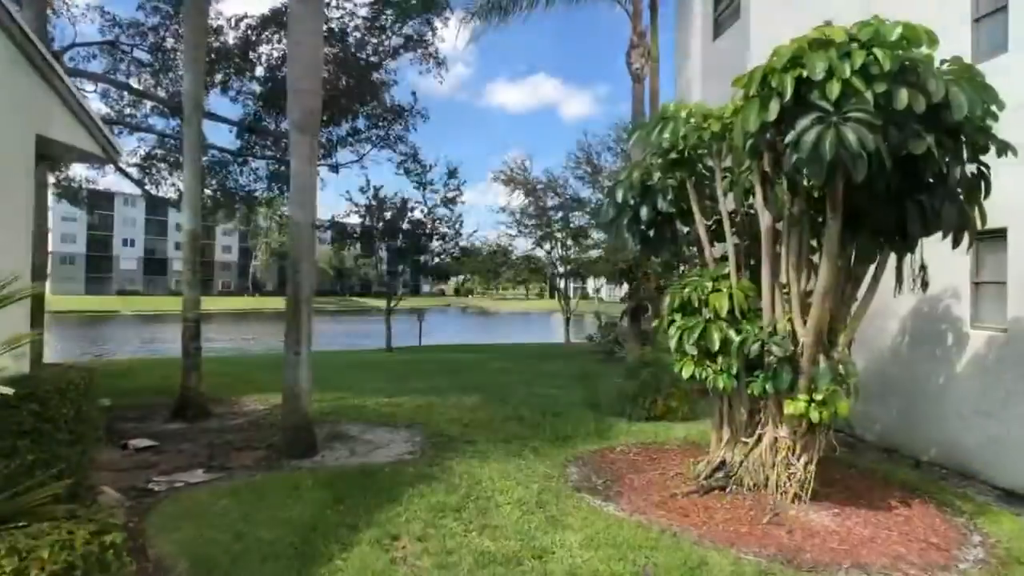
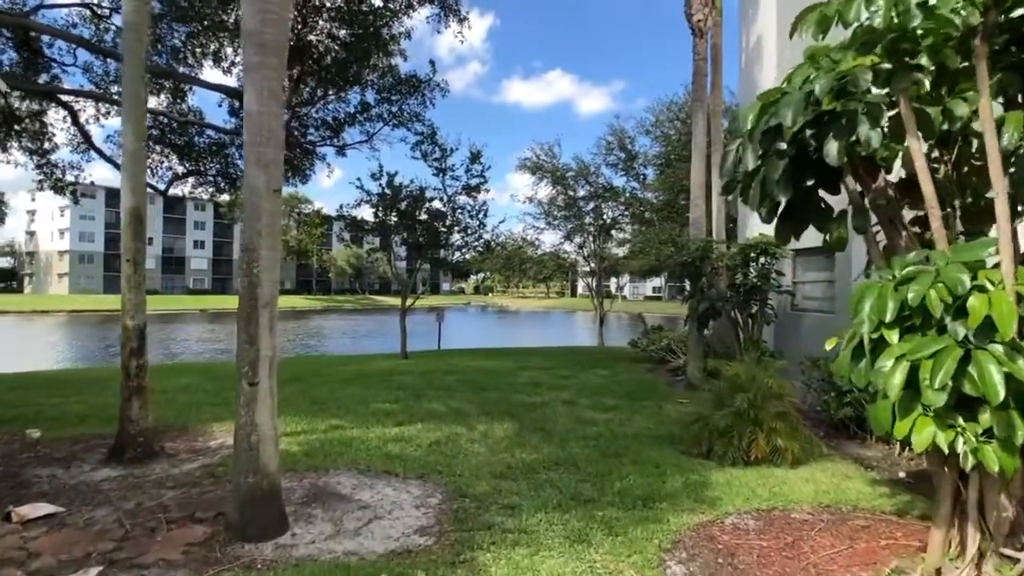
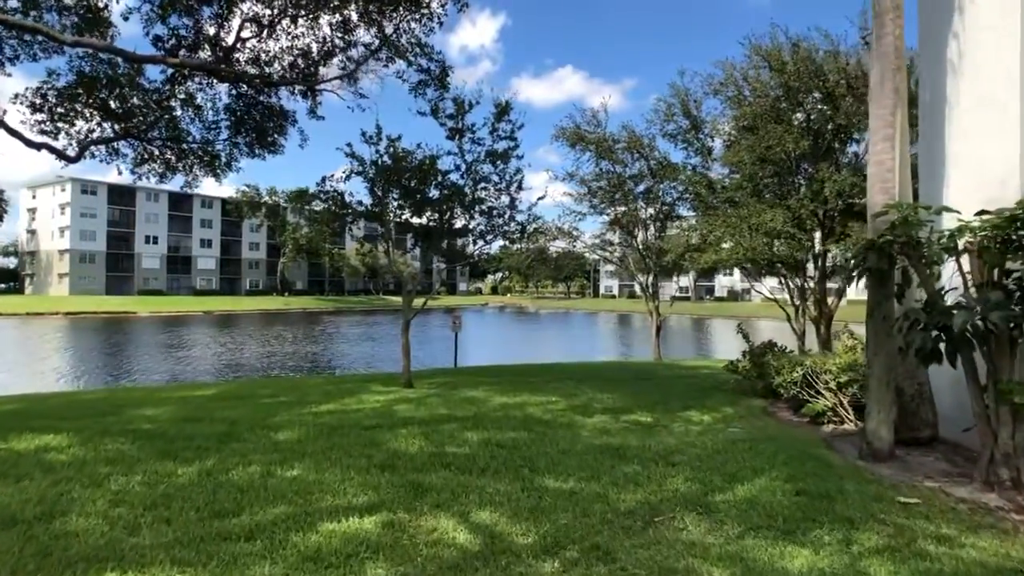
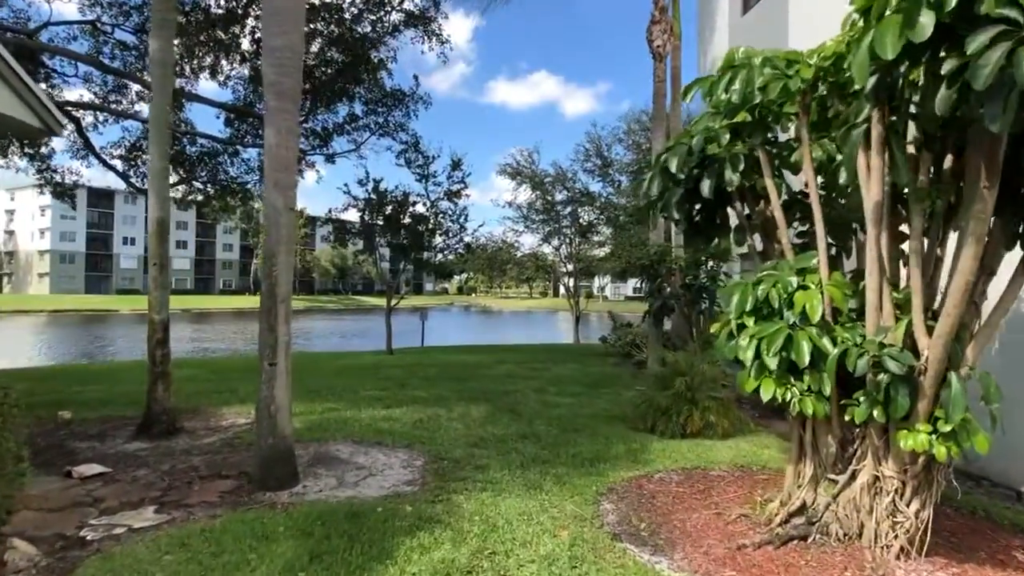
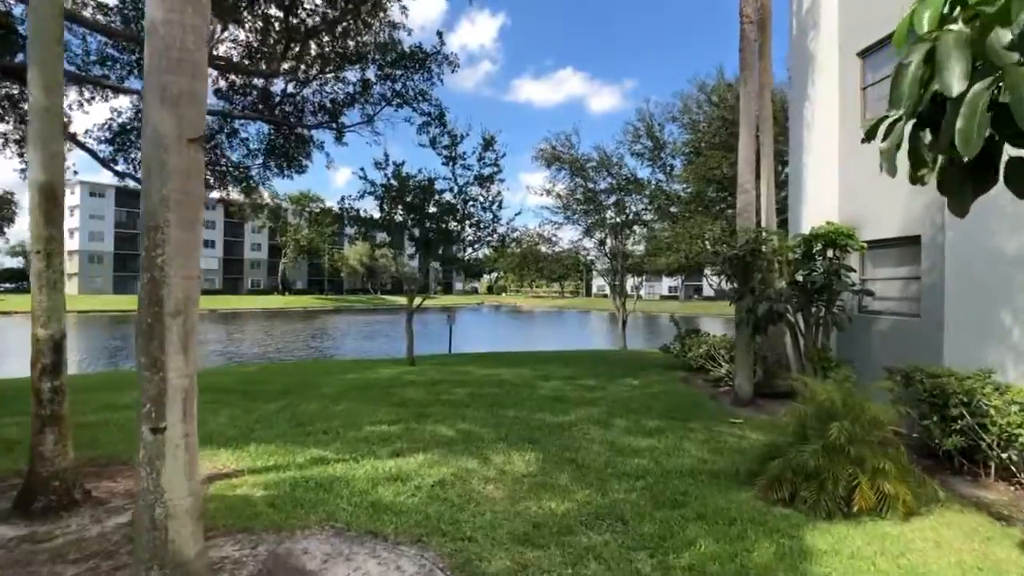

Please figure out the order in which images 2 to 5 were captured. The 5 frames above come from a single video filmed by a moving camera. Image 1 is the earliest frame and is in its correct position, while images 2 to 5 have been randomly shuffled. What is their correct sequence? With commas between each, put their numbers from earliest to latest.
4, 2, 5, 3
